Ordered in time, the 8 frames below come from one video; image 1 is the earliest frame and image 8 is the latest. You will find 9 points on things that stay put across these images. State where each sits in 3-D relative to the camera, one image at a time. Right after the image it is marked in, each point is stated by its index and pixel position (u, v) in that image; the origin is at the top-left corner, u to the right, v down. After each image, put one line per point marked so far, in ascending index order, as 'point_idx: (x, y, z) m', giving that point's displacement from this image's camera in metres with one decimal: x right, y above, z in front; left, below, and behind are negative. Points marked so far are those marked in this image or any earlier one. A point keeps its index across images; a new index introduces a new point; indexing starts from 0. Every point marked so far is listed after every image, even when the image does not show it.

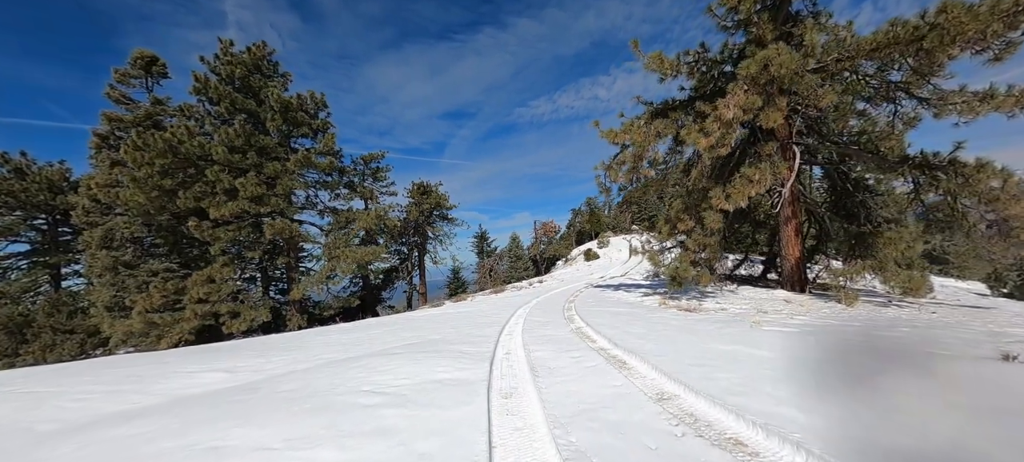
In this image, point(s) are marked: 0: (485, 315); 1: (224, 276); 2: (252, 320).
0: (-0.6, -2.0, +9.1) m
1: (-10.3, -1.6, +14.0) m
2: (-9.5, -3.3, +14.0) m
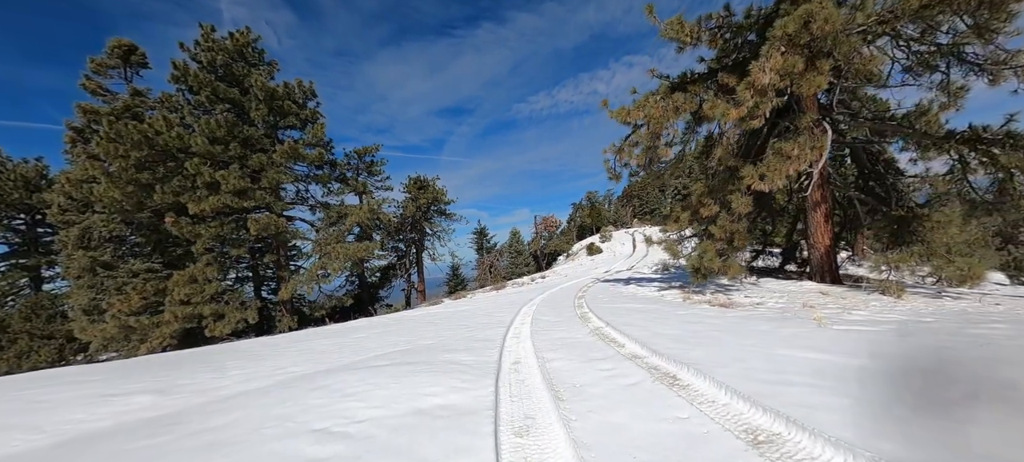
0: (-0.5, -1.8, +8.3) m
1: (-10.2, -1.5, +13.1) m
2: (-9.4, -3.1, +13.2) m
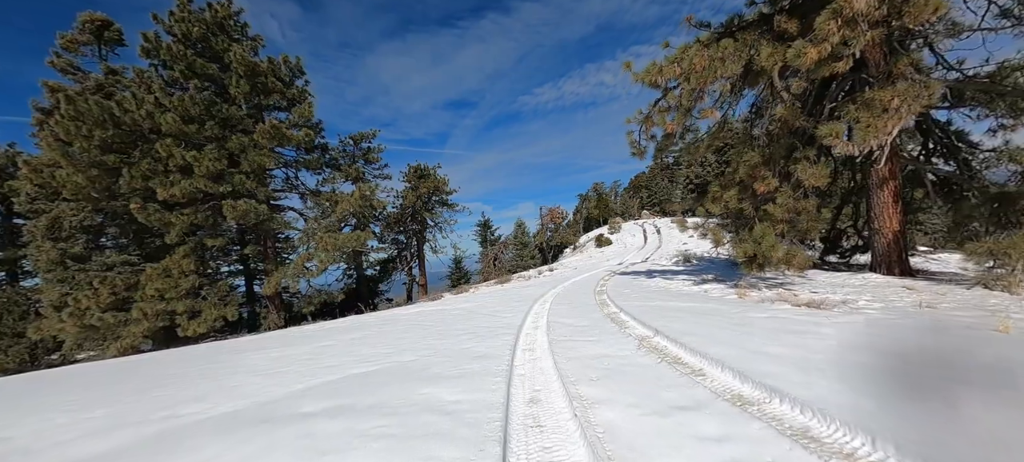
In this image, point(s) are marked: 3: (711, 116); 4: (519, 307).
0: (-0.4, -1.5, +6.9) m
1: (-10.0, -1.2, +11.8) m
2: (-9.2, -2.8, +11.9) m
3: (+3.2, +1.9, +6.3) m
4: (+0.2, -1.5, +7.3) m
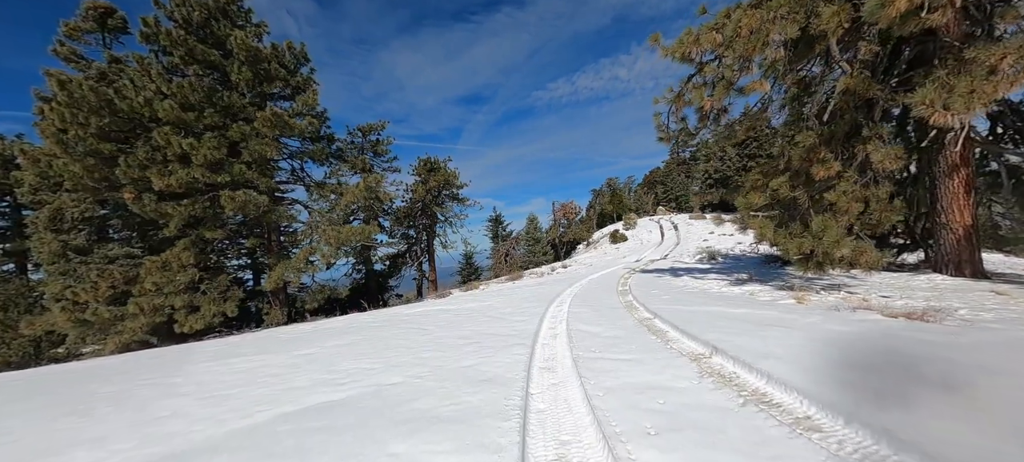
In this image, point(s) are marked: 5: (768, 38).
0: (-0.2, -1.4, +6.2) m
1: (-9.6, -0.9, +11.4) m
2: (-8.8, -2.5, +11.5) m
3: (+3.4, +2.0, +5.4) m
4: (+0.4, -1.3, +6.5) m
5: (+3.4, +2.6, +5.2) m
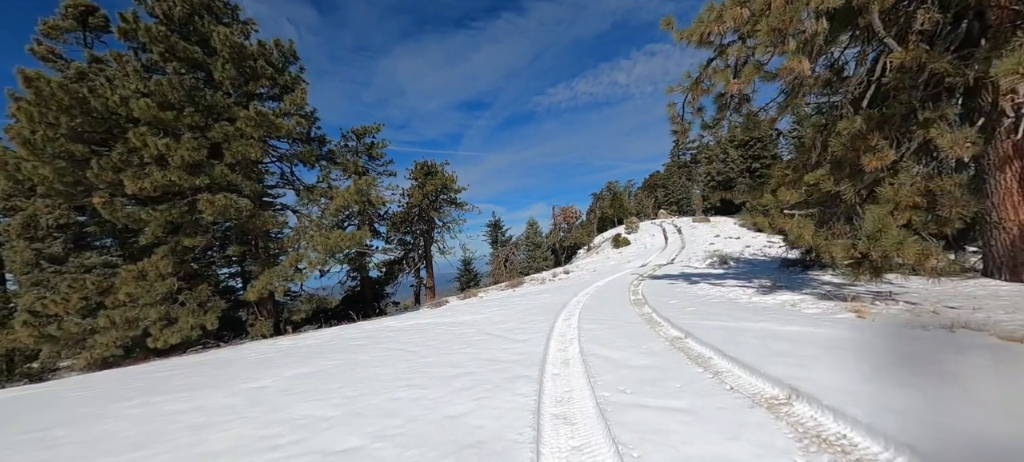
0: (-0.2, -1.4, +5.4) m
1: (-9.6, -1.1, +10.6) m
2: (-8.8, -2.7, +10.7) m
3: (+3.4, +2.0, +4.7) m
4: (+0.4, -1.4, +5.8) m
5: (+3.4, +2.6, +4.5) m
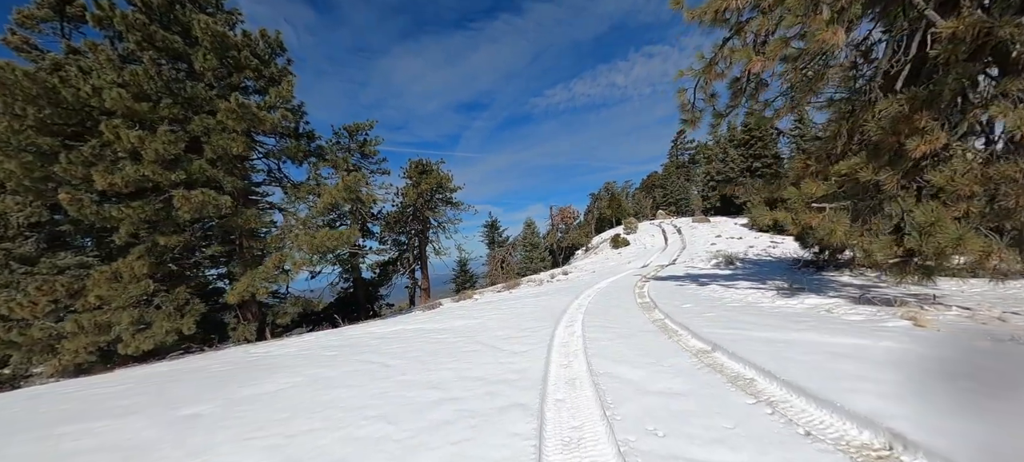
0: (-0.2, -1.4, +4.9) m
1: (-9.7, -1.1, +10.0) m
2: (-8.9, -2.7, +10.0) m
3: (+3.3, +2.0, +4.1) m
4: (+0.3, -1.3, +5.2) m
5: (+3.4, +2.6, +4.0) m
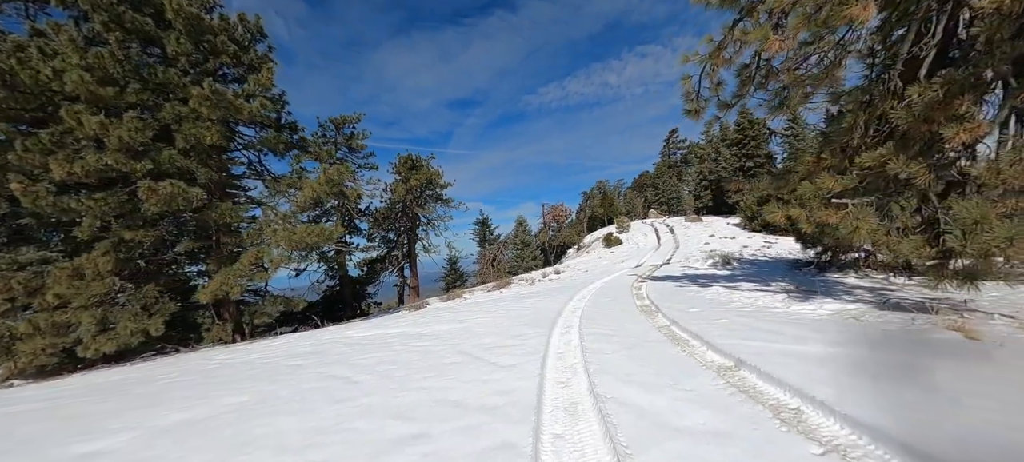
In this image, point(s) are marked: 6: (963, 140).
0: (-0.3, -1.3, +4.4) m
1: (-10.0, -0.9, +9.3) m
2: (-9.1, -2.5, +9.4) m
3: (+3.3, +2.0, +3.7) m
4: (+0.2, -1.3, +4.7) m
5: (+3.3, +2.7, +3.6) m
6: (+3.8, +0.8, +3.3) m
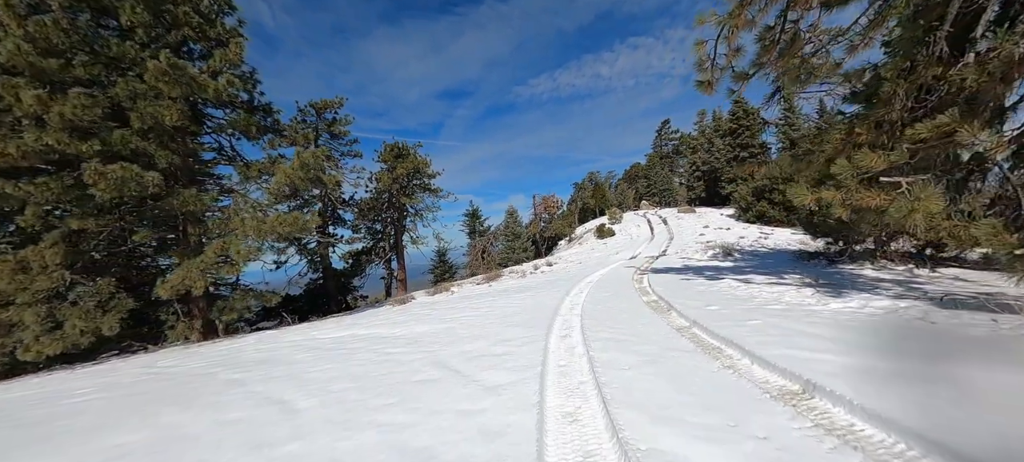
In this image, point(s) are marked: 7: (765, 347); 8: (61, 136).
0: (-0.4, -1.2, +3.7) m
1: (-10.2, -0.7, +8.4) m
2: (-9.4, -2.3, +8.5) m
3: (+3.2, +2.2, +3.1) m
4: (+0.1, -1.1, +4.1) m
5: (+3.2, +2.8, +2.9) m
6: (+3.7, +0.9, +2.6) m
7: (+2.0, -0.9, +3.5) m
8: (-9.5, +2.0, +8.2) m
